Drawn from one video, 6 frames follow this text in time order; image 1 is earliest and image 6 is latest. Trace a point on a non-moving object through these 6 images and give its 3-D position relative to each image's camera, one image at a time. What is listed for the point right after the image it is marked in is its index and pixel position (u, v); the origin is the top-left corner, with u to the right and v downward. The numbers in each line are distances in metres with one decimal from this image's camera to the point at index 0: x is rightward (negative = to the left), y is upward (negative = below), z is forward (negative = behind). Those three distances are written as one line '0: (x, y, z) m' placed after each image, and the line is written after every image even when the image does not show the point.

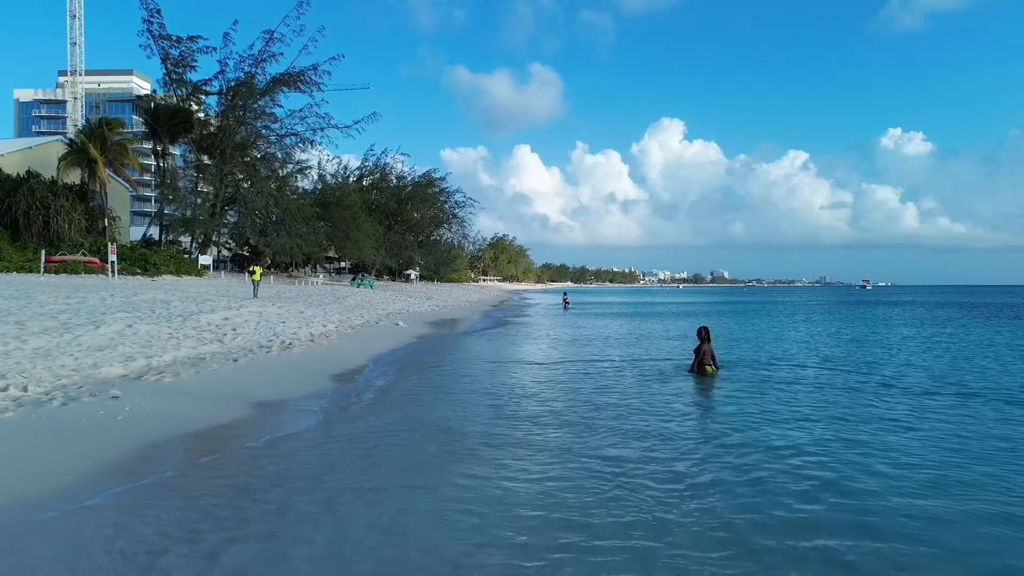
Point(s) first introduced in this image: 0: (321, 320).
0: (-5.4, -0.9, +18.4) m
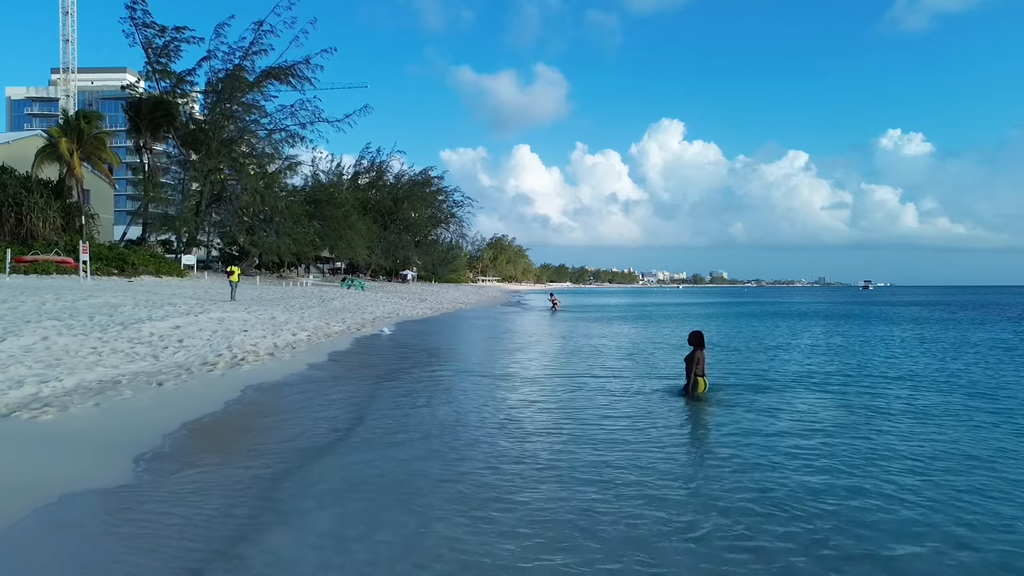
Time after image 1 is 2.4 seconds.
0: (-5.4, -0.9, +16.2) m
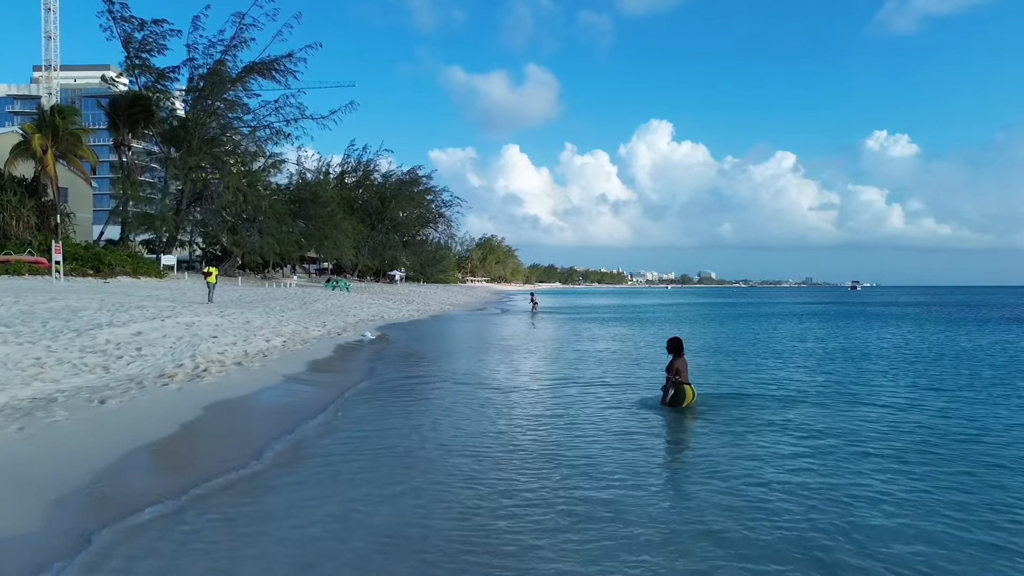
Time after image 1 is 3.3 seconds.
0: (-5.7, -1.0, +15.2) m
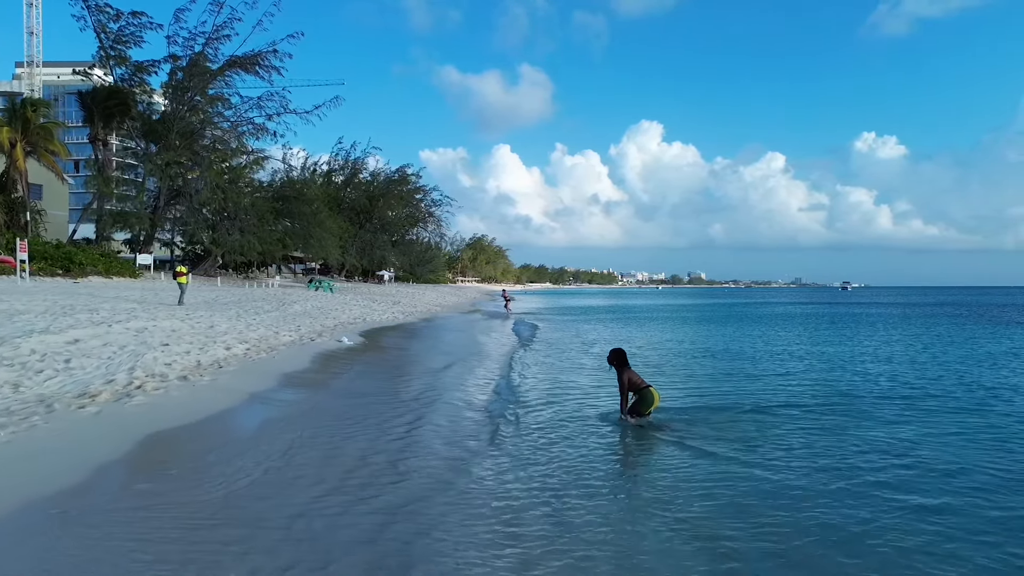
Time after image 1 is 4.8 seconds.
0: (-5.9, -1.0, +13.8) m
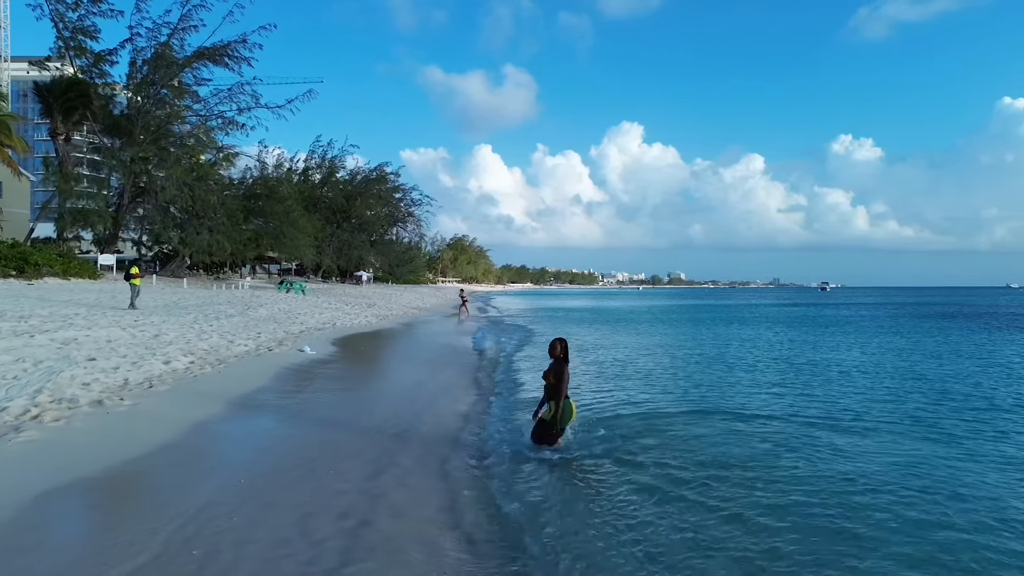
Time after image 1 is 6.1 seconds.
0: (-6.3, -1.1, +12.4) m
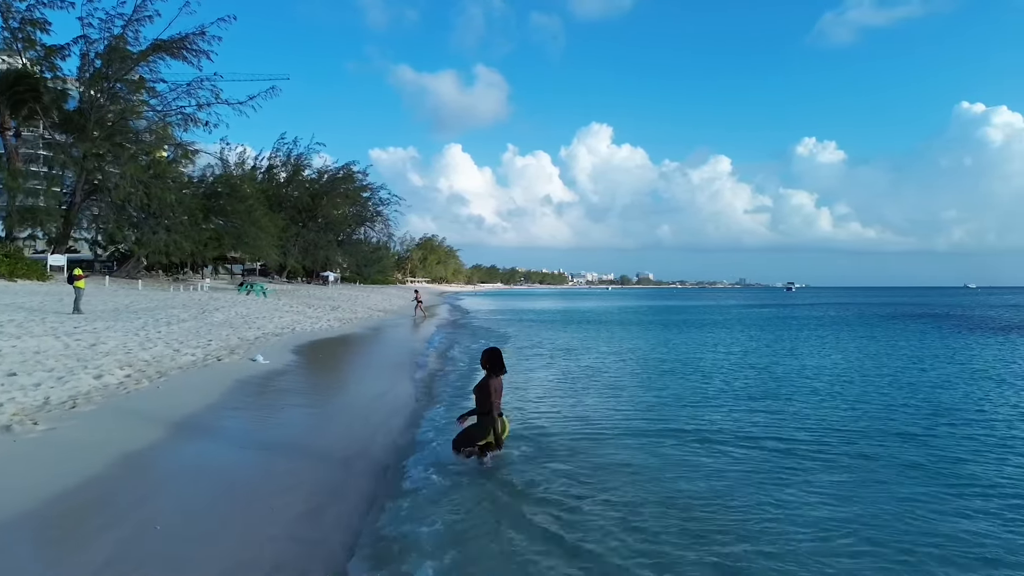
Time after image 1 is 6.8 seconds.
0: (-6.9, -1.2, +11.4) m
